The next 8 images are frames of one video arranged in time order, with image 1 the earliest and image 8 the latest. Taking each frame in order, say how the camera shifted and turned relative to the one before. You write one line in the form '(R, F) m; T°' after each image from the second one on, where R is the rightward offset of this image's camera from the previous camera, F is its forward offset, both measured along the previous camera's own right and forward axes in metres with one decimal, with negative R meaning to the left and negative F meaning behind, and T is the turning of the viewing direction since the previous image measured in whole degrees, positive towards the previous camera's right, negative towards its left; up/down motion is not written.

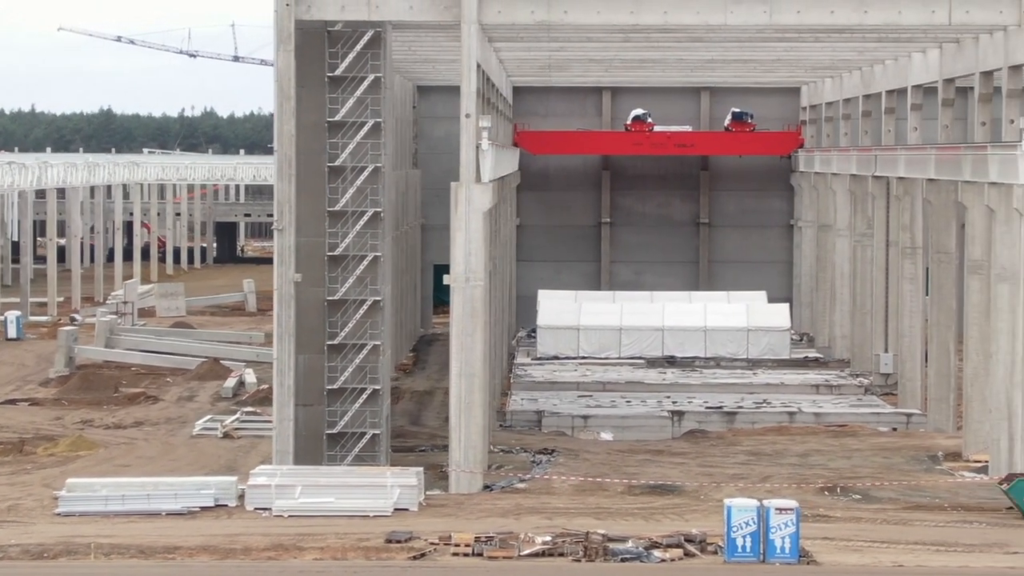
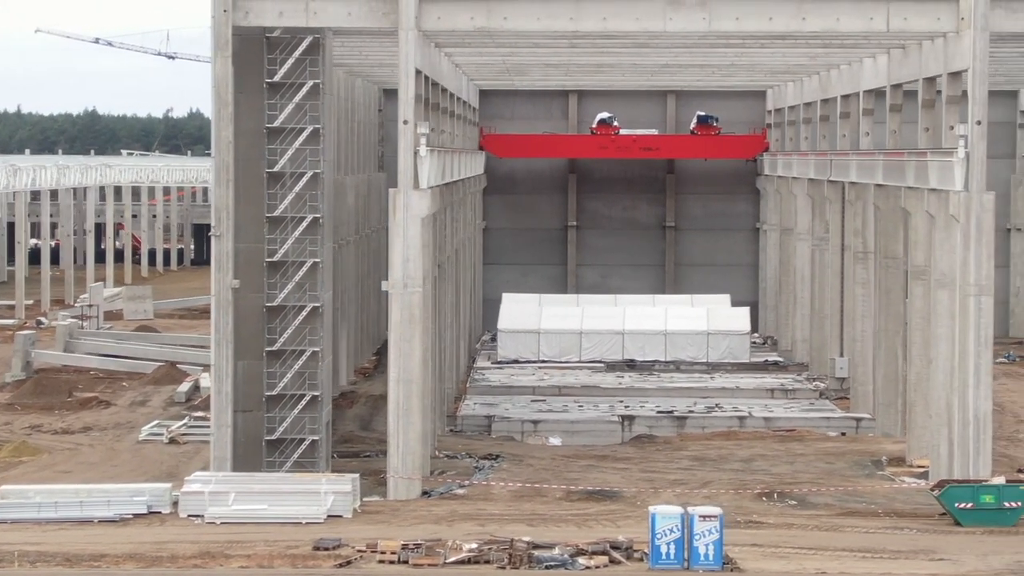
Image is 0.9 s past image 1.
(+0.5, 0.0) m; +1°
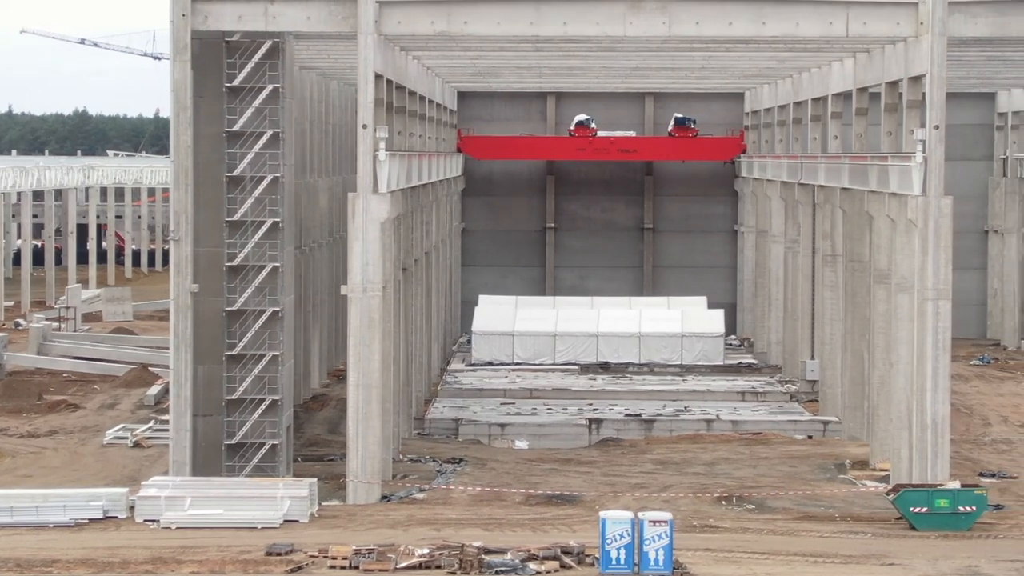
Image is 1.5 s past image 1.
(+0.3, 0.0) m; 0°
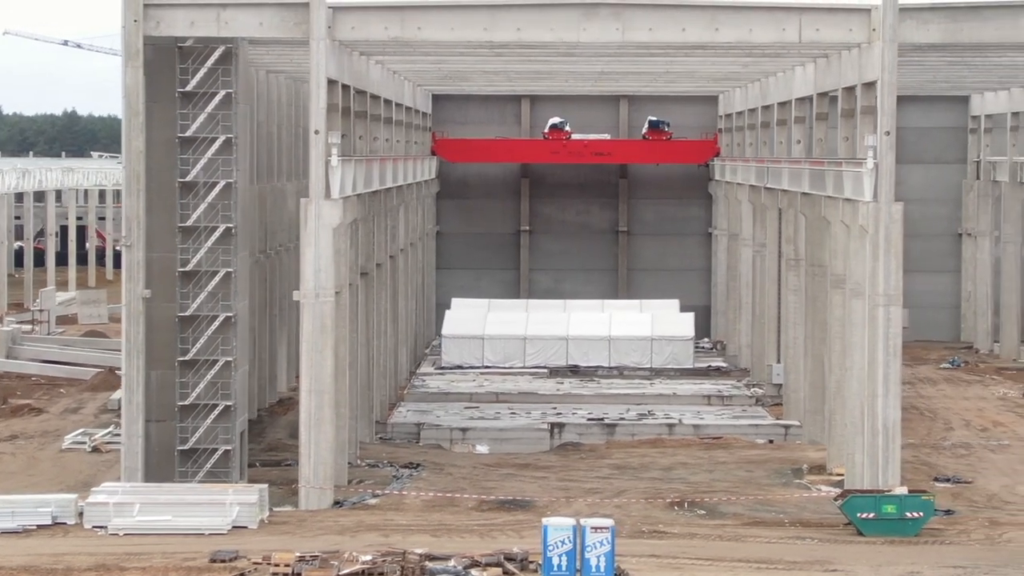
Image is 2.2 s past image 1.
(+0.4, 0.0) m; 0°
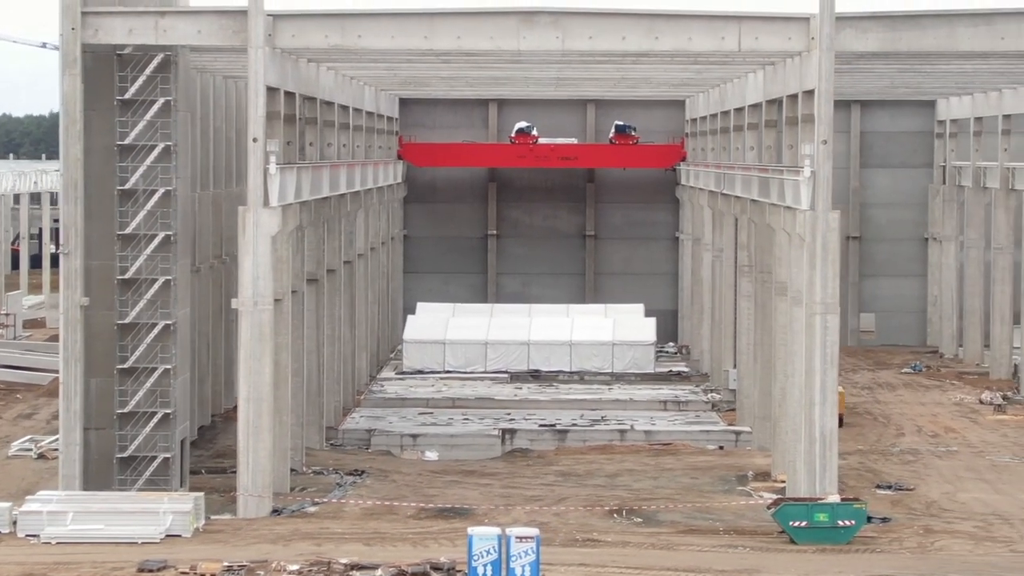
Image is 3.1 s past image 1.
(+0.5, 0.0) m; +1°
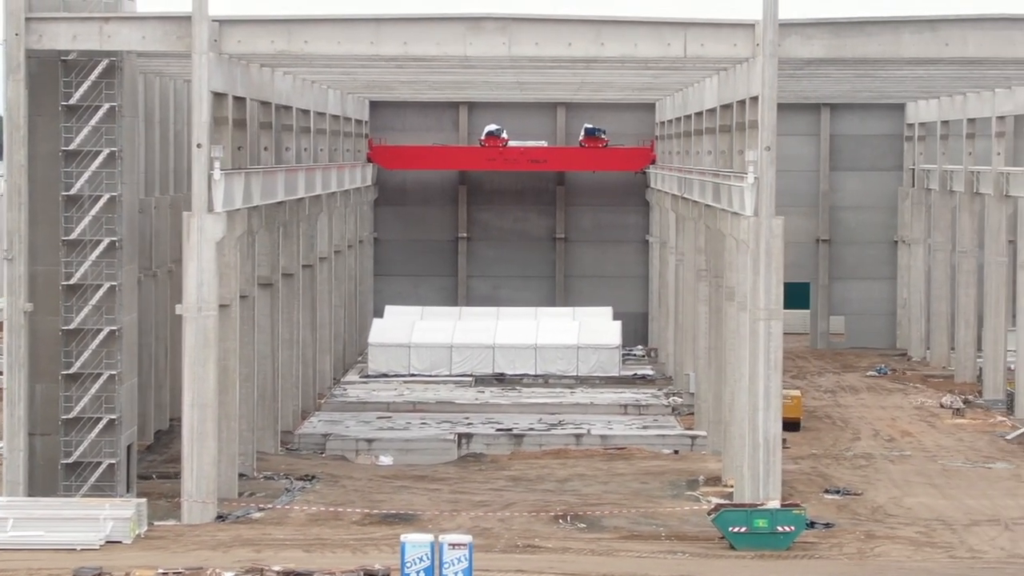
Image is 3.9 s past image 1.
(+0.4, 0.0) m; 0°
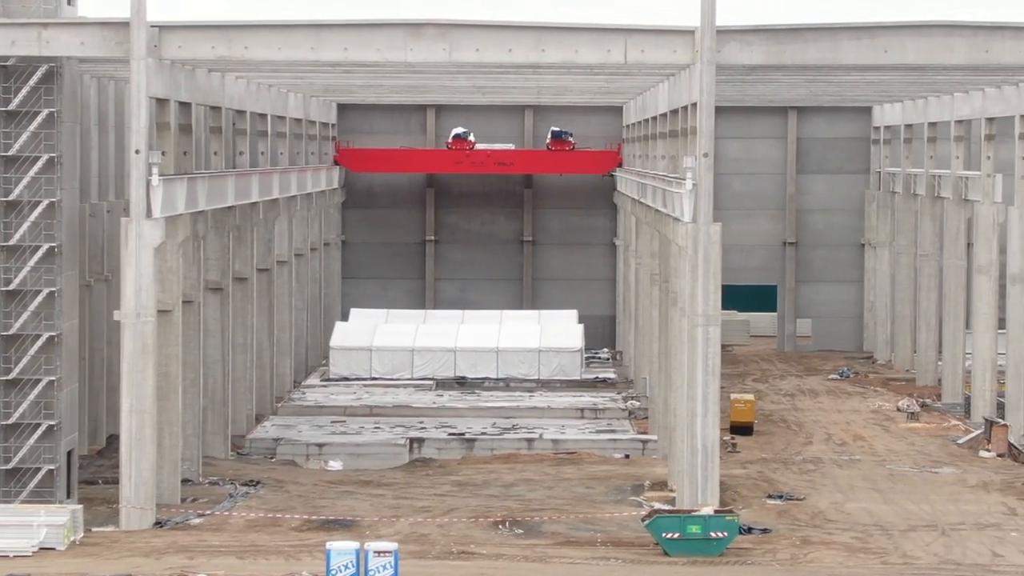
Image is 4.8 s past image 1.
(+0.5, 0.0) m; +1°
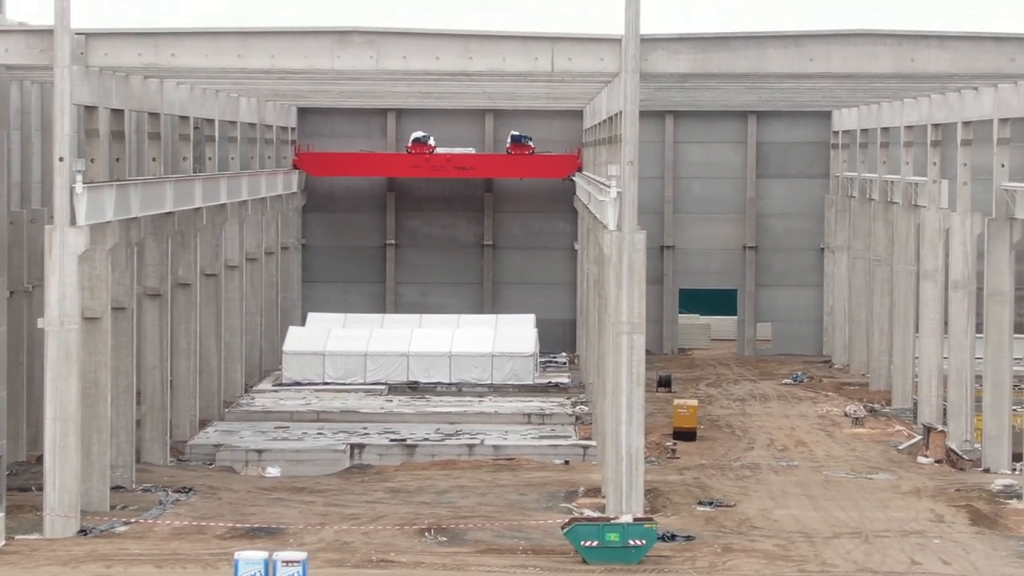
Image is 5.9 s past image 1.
(+0.6, 0.0) m; +1°
